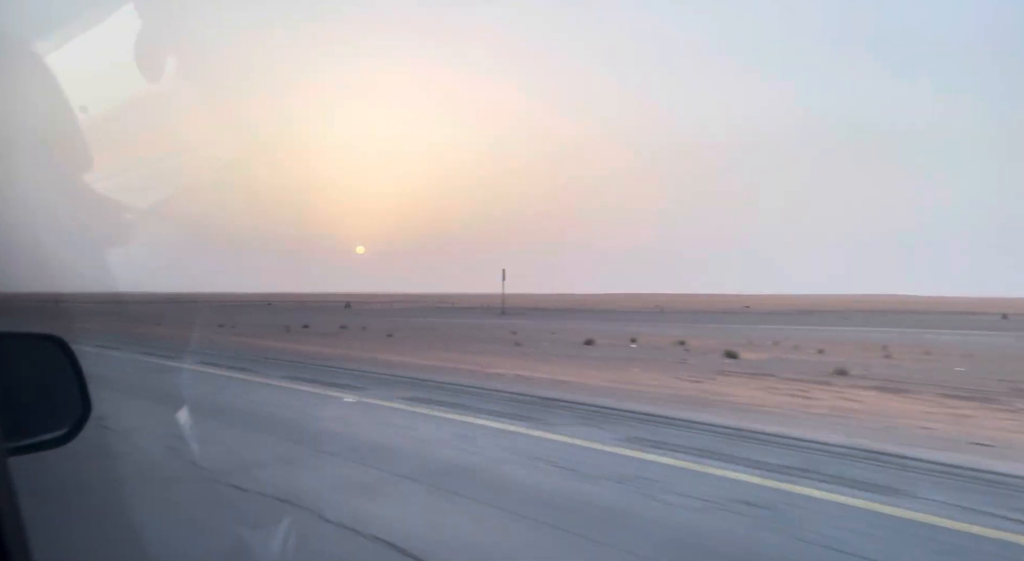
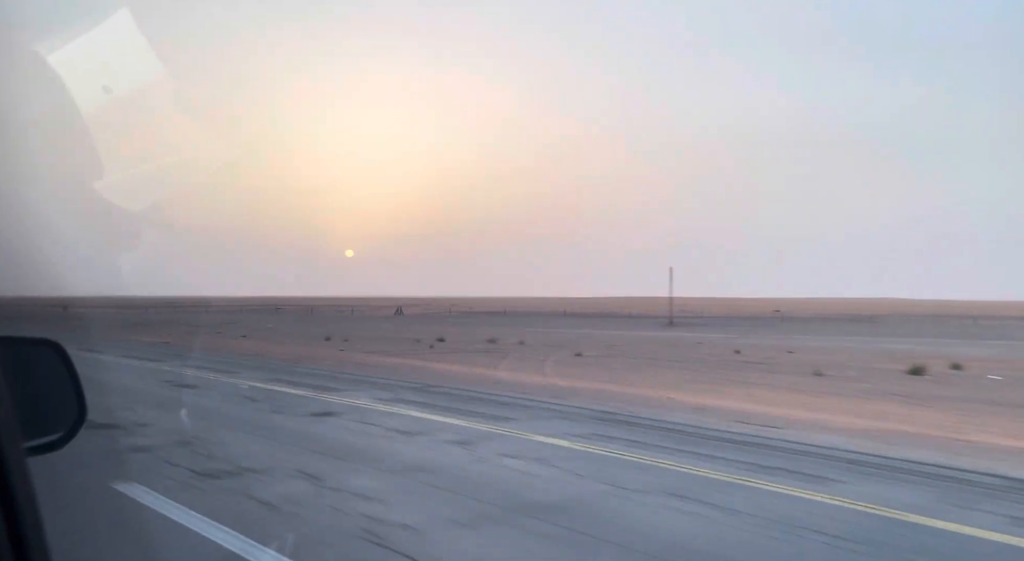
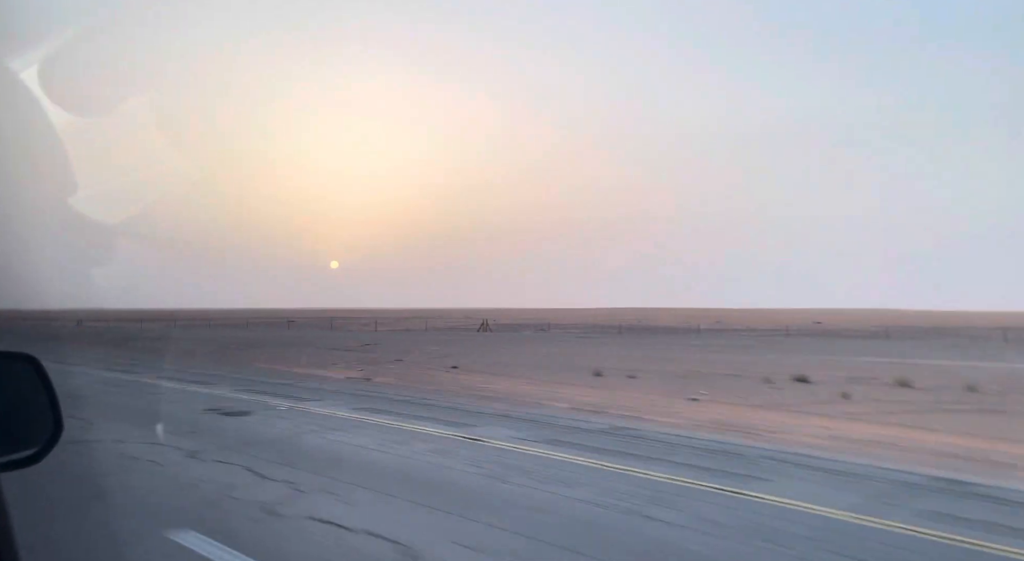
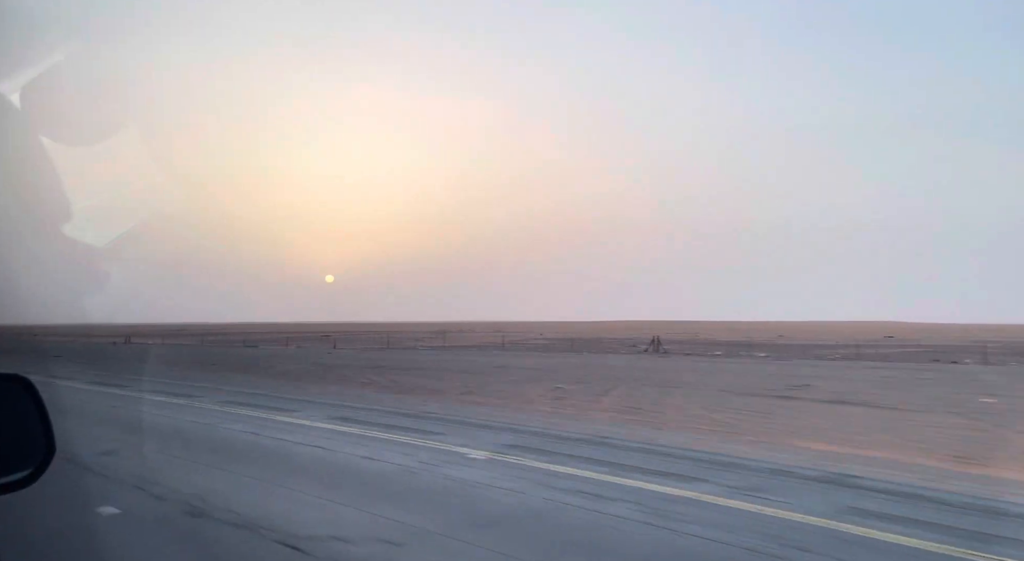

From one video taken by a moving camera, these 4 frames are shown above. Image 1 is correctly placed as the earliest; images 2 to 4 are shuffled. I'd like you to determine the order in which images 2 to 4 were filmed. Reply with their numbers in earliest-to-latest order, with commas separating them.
2, 3, 4
